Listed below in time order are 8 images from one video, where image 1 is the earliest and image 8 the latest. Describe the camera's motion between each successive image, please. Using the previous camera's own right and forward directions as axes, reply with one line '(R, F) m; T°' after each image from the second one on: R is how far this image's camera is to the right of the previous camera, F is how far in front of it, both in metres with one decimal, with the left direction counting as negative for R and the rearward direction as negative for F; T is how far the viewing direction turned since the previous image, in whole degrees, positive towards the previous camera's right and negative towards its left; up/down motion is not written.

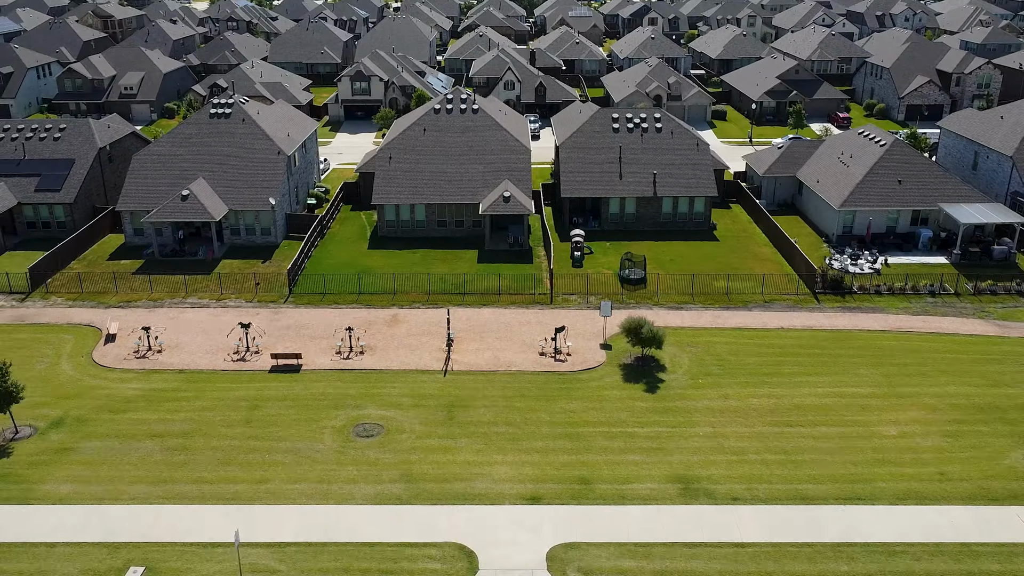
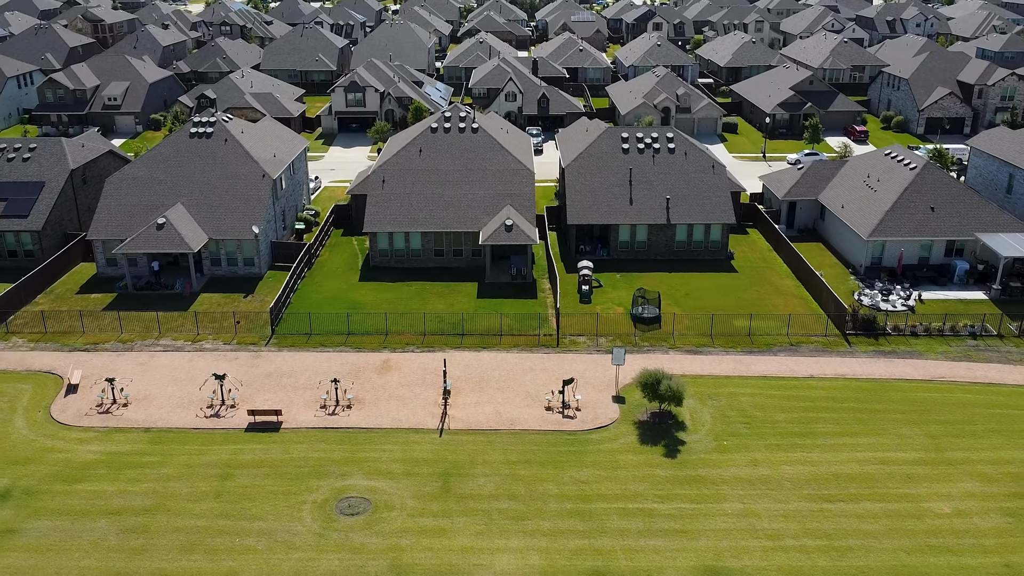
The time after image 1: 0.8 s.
(-0.1, +3.9) m; 0°
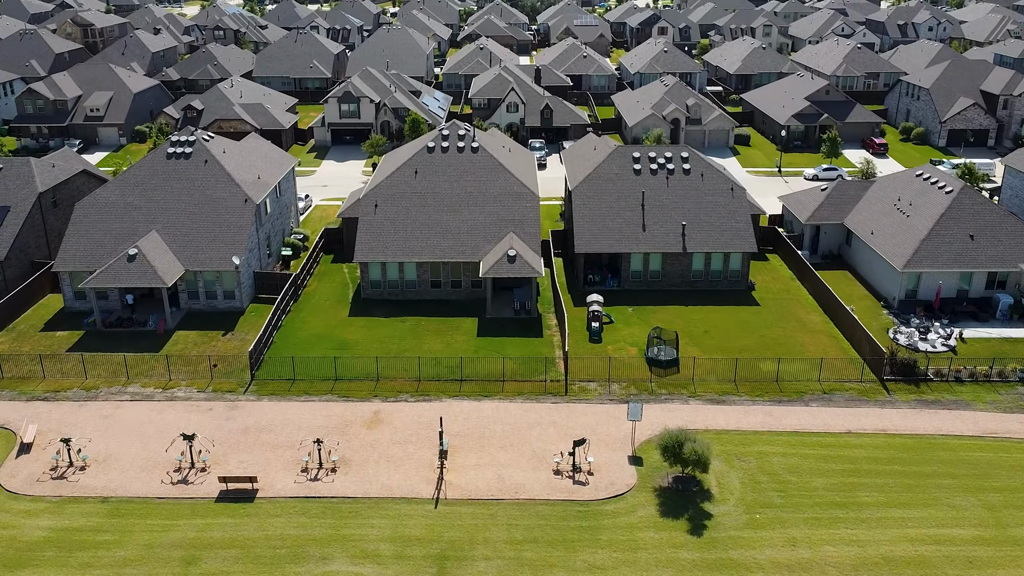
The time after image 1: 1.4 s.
(-0.1, +3.9) m; 0°
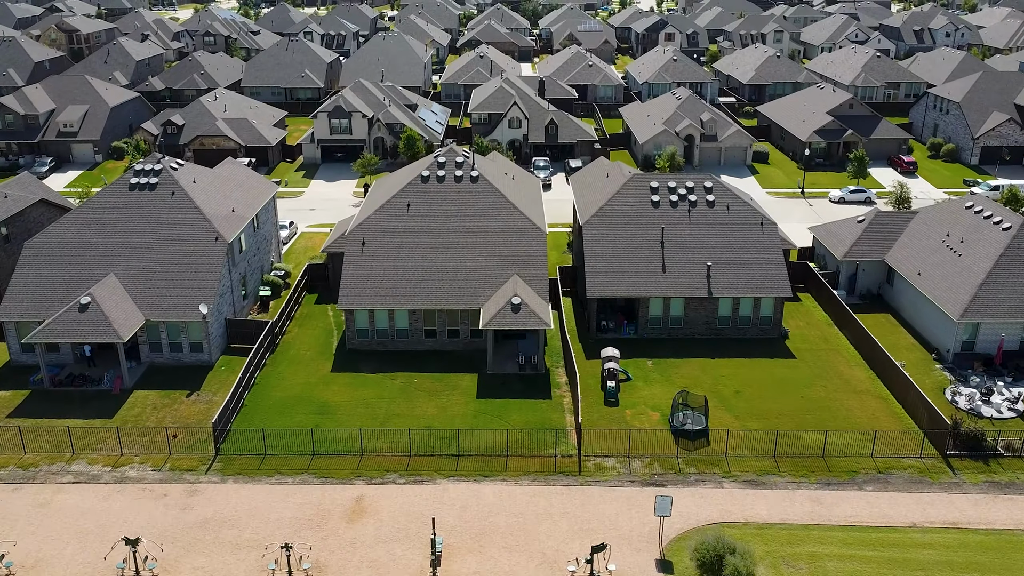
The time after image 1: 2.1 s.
(-0.1, +5.2) m; 0°
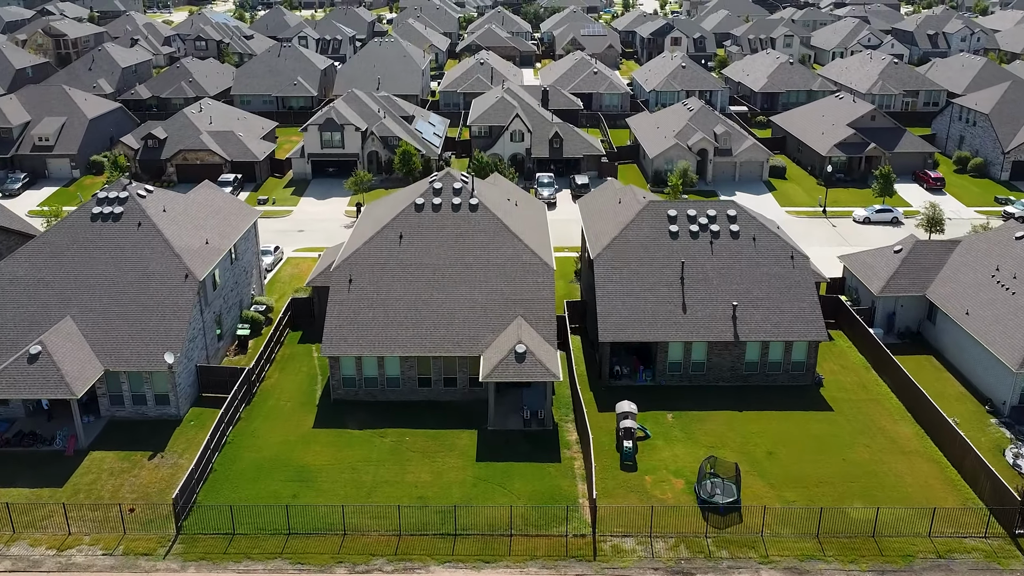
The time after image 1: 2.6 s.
(-0.1, +4.3) m; 0°
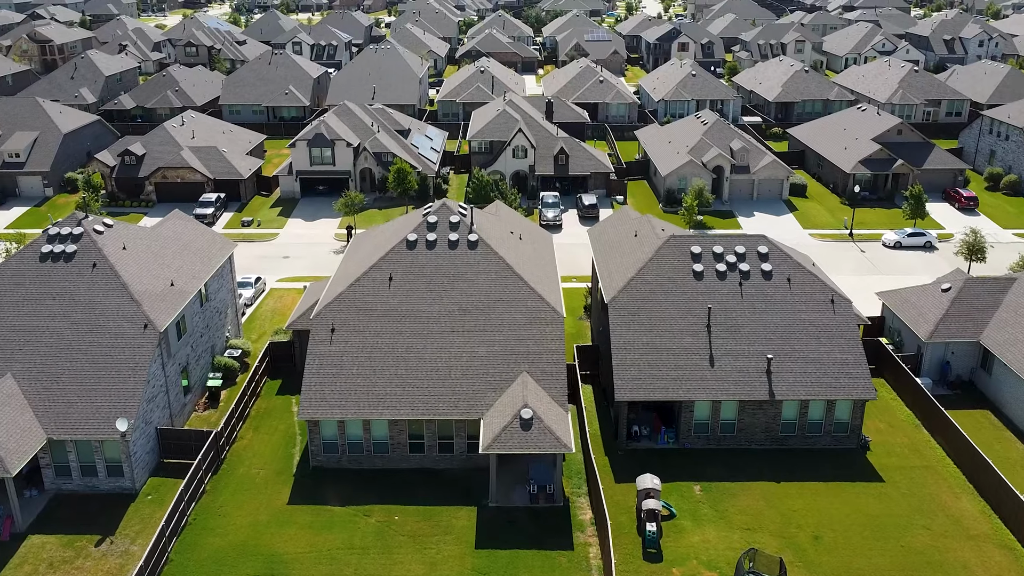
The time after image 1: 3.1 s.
(-0.1, +4.6) m; 0°
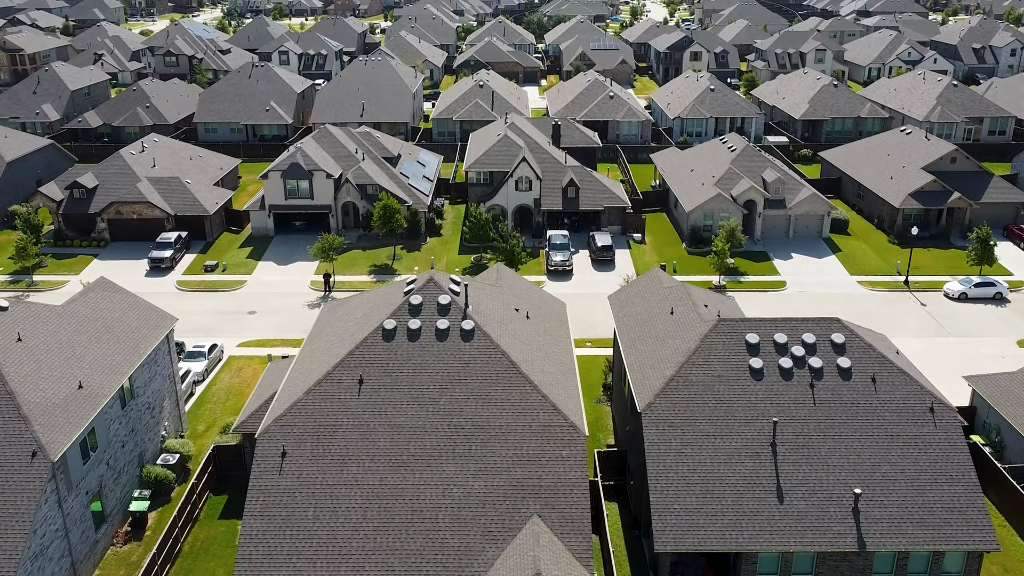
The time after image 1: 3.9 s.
(-0.1, +8.0) m; 0°
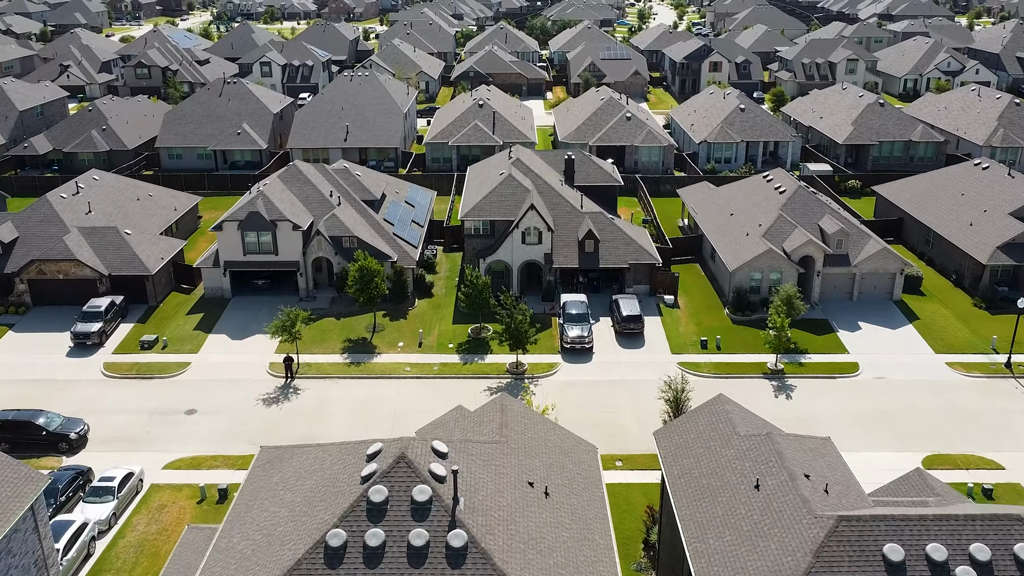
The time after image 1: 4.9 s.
(-0.2, +10.0) m; 0°
